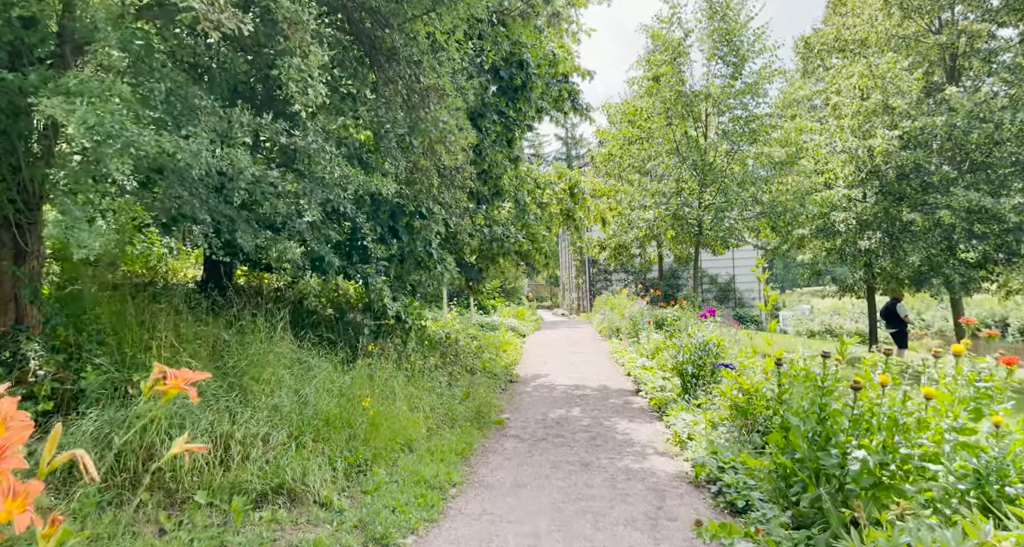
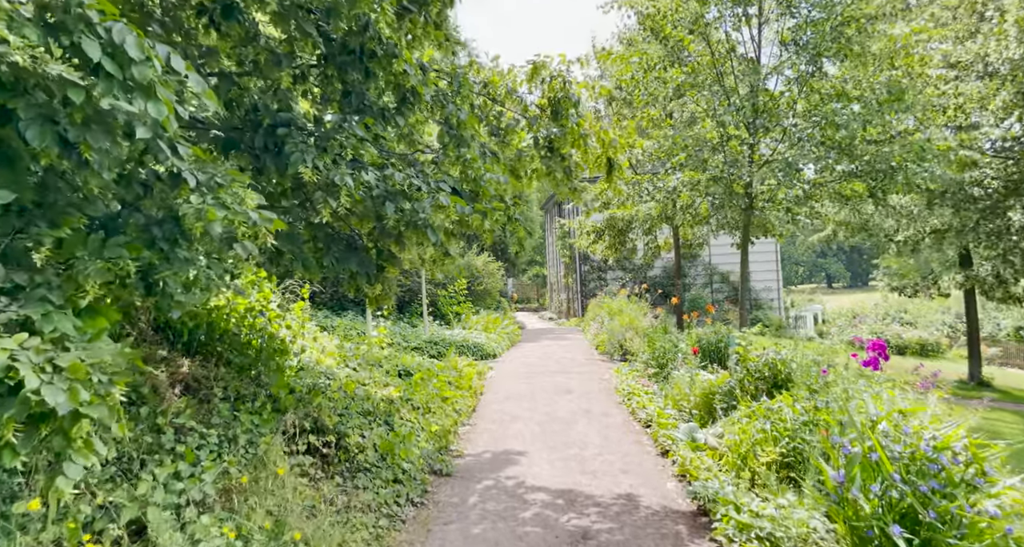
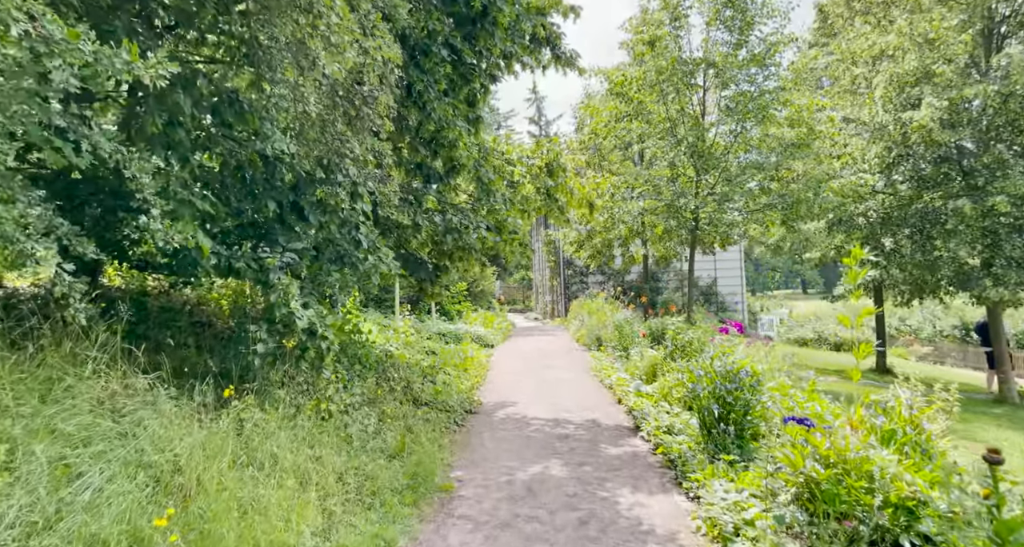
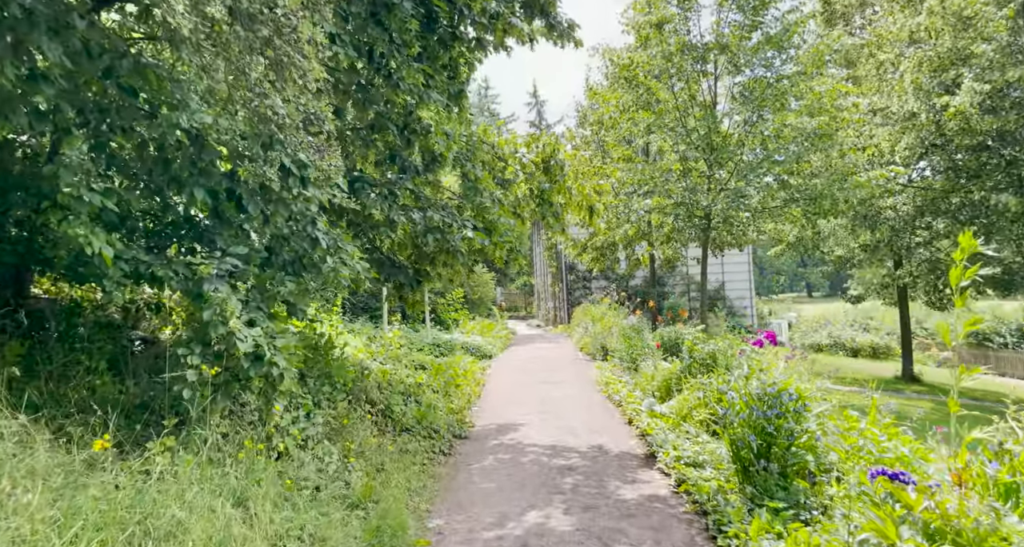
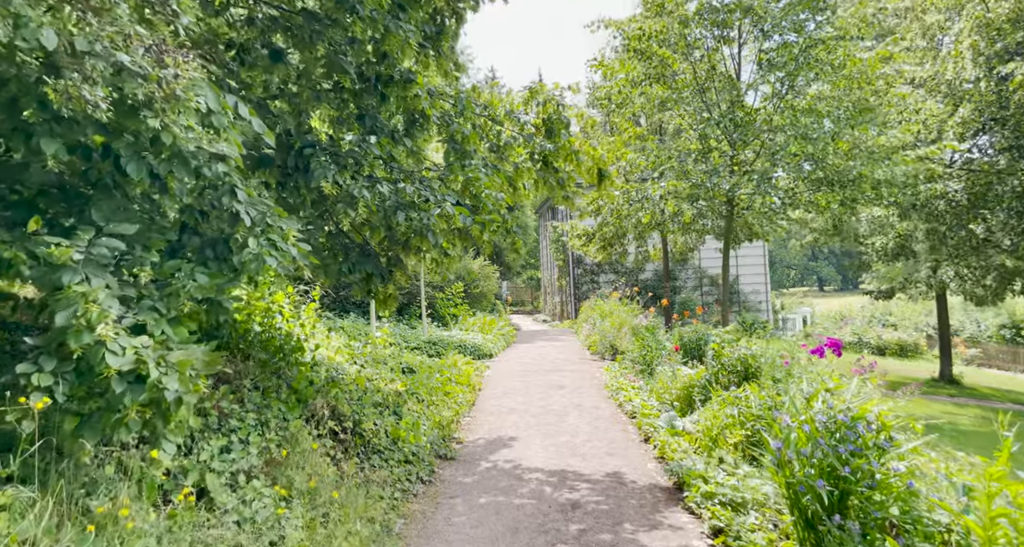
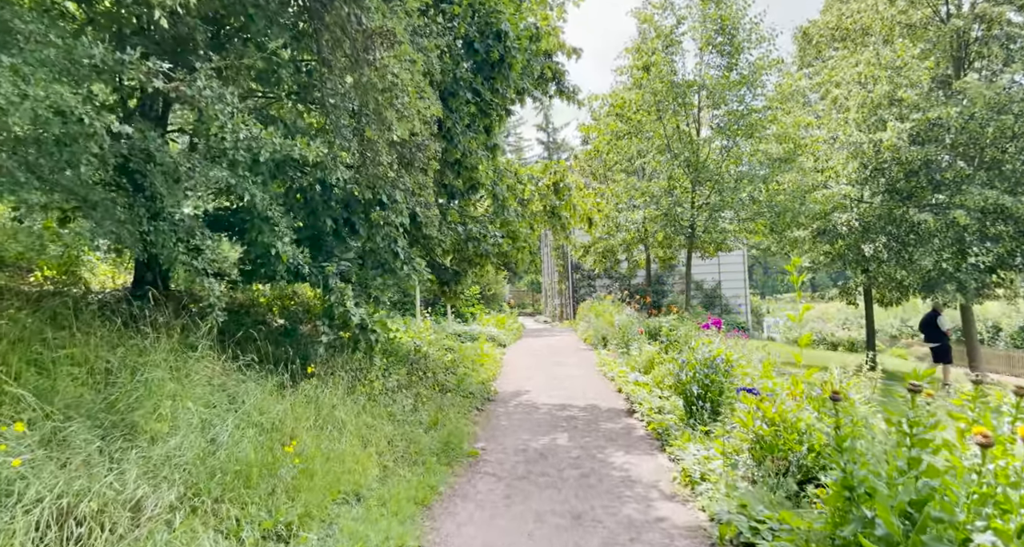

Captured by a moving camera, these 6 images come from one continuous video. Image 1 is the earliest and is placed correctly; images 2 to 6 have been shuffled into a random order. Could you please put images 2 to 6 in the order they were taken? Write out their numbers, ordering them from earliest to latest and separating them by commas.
6, 3, 4, 5, 2
